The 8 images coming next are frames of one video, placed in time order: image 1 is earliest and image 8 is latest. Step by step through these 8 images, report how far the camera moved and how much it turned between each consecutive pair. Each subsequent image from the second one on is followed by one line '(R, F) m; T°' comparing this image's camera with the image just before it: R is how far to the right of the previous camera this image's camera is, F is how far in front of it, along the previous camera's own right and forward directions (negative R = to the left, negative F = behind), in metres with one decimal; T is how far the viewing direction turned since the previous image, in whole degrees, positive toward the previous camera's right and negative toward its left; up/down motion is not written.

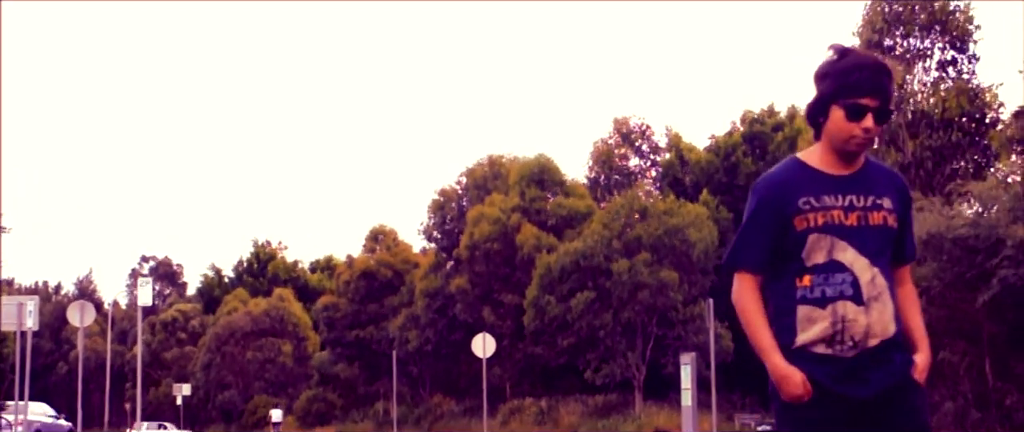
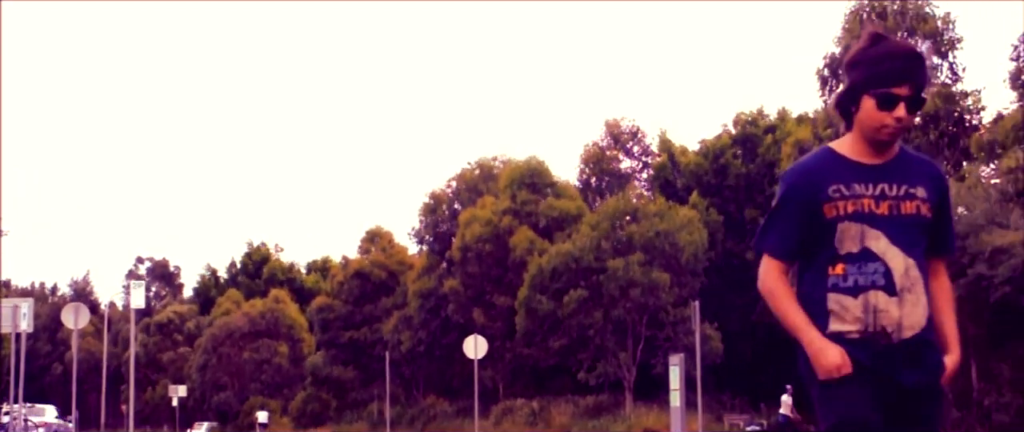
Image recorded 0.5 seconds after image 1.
(+0.1, -0.2) m; 0°
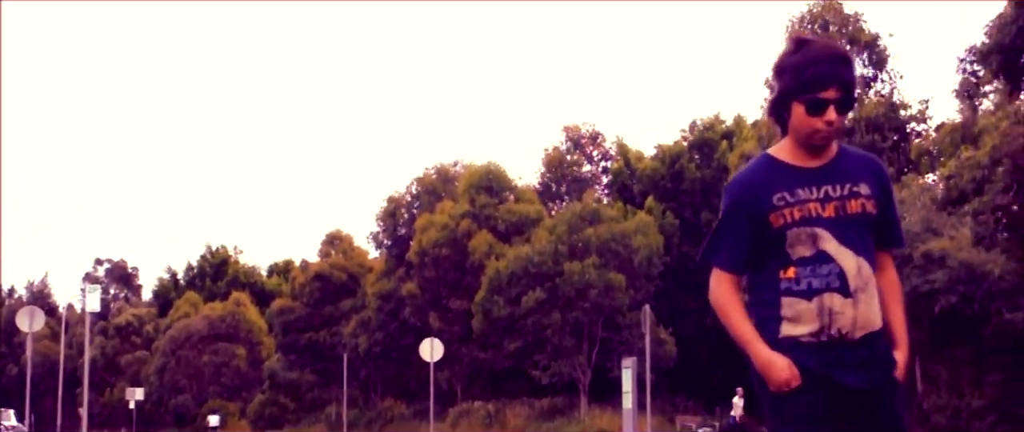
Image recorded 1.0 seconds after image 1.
(+0.1, -0.2) m; +2°
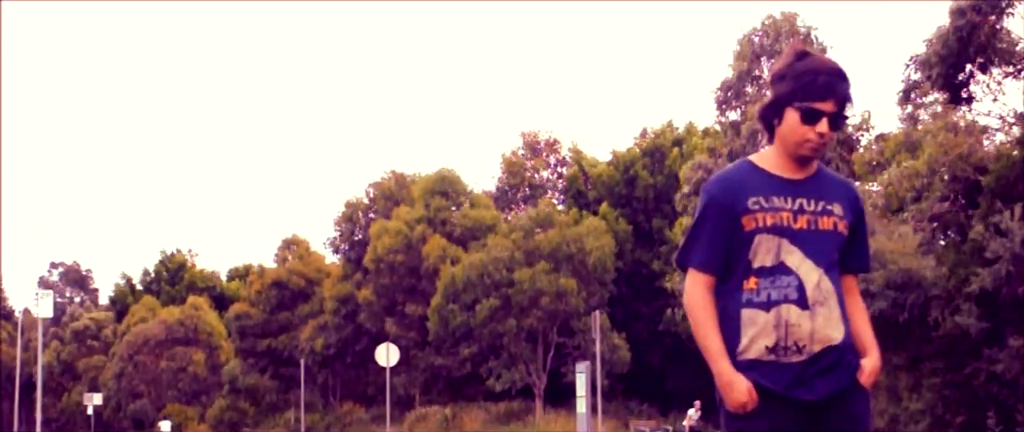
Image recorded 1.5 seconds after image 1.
(+0.1, -0.2) m; +2°
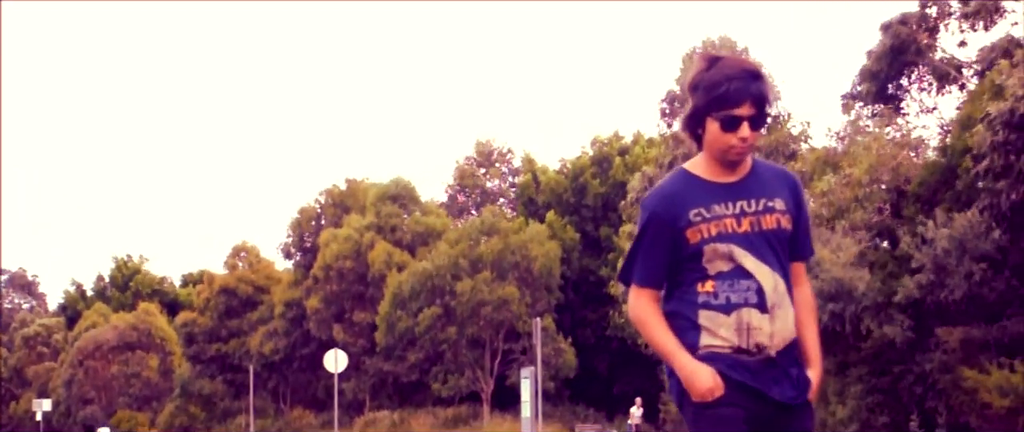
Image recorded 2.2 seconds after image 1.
(+0.2, -0.3) m; +2°
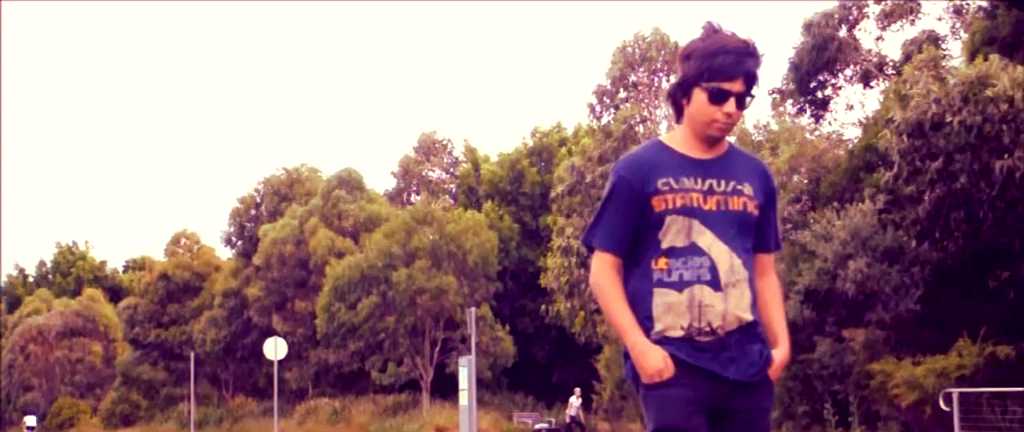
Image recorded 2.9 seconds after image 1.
(+0.2, -0.2) m; +2°
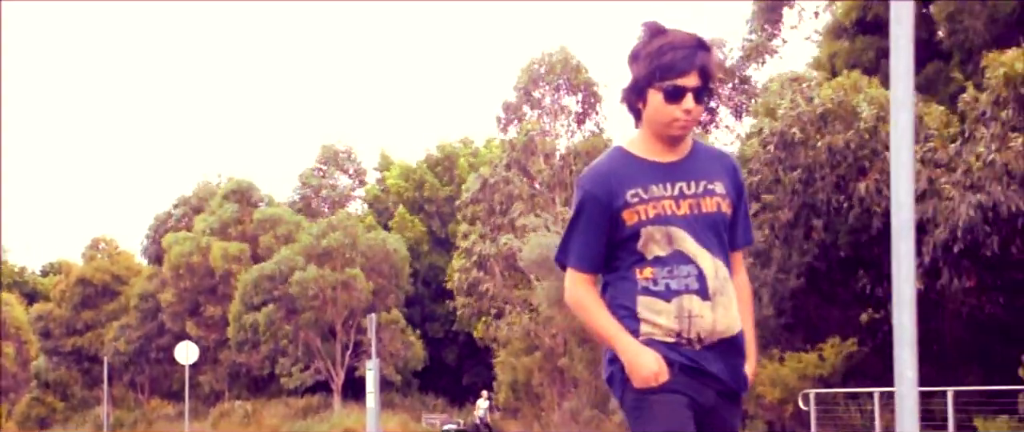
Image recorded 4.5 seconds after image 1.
(+0.5, -0.6) m; +3°
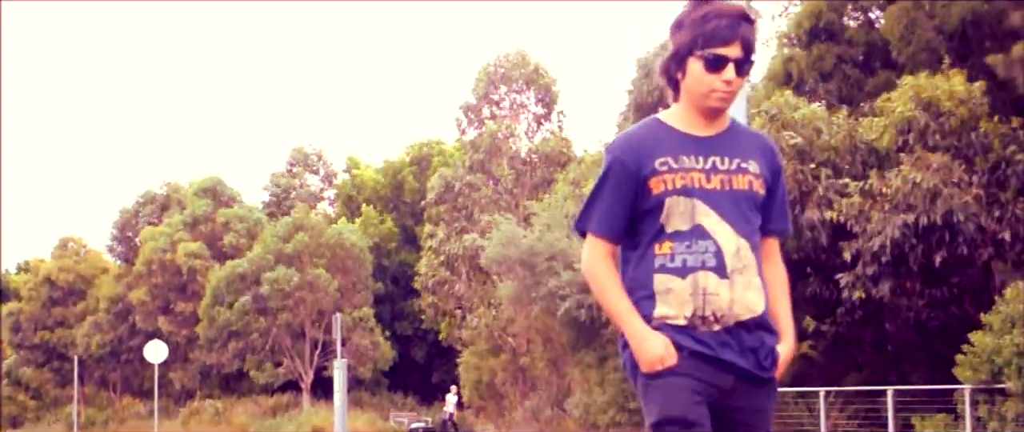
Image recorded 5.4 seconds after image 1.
(+0.2, -0.2) m; +1°
